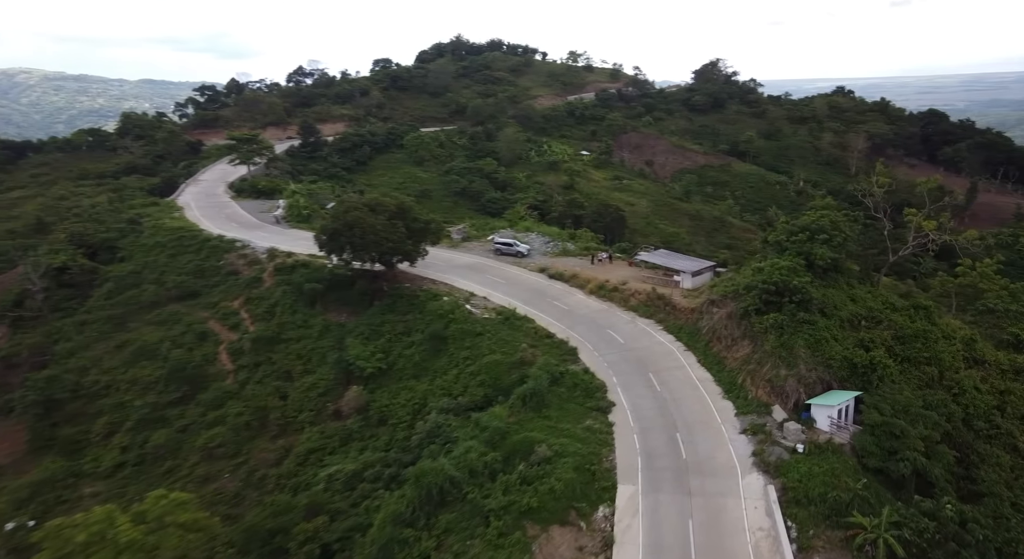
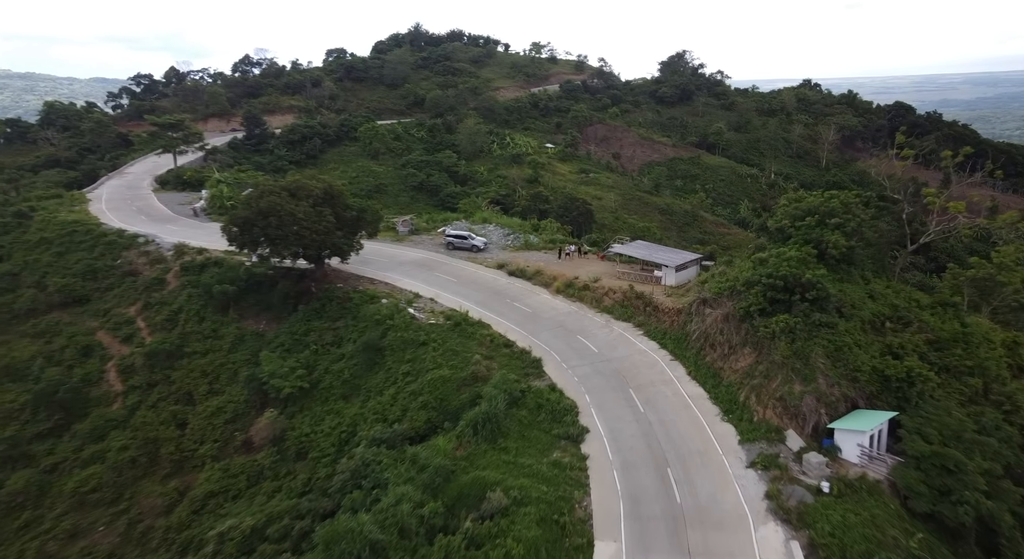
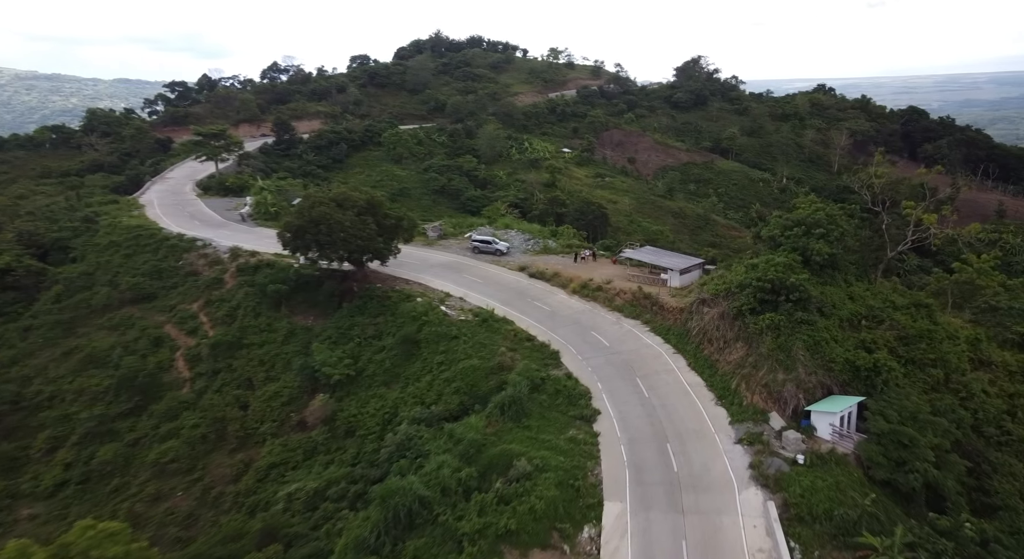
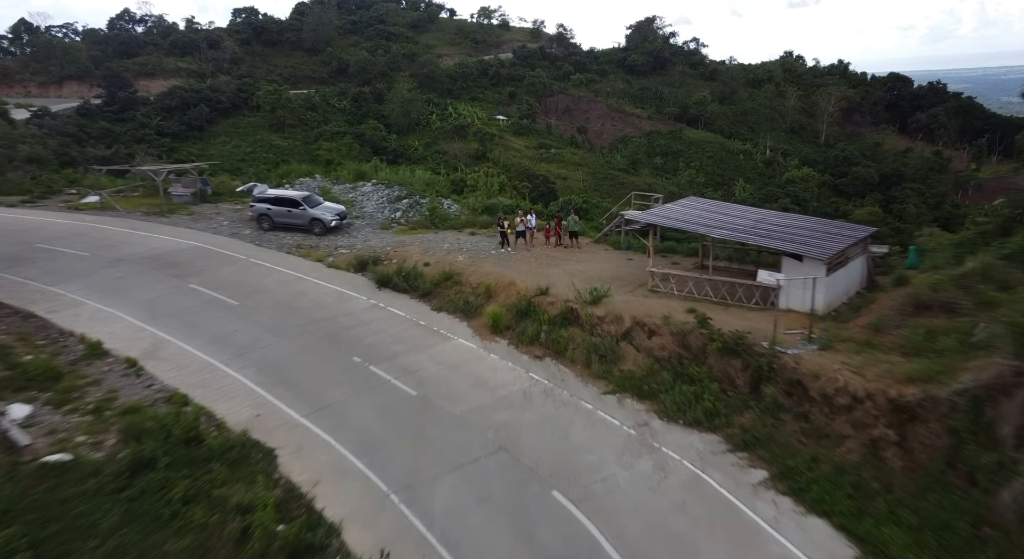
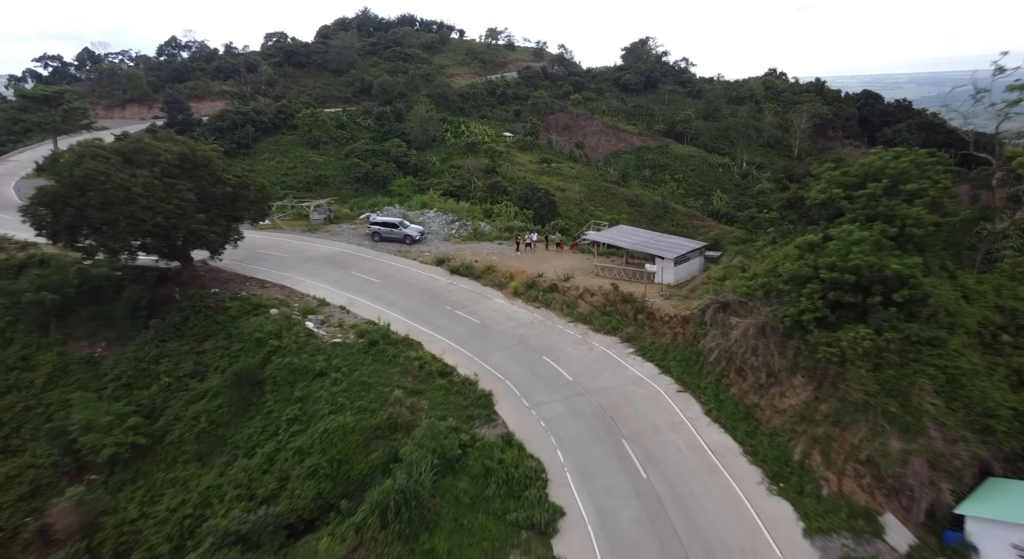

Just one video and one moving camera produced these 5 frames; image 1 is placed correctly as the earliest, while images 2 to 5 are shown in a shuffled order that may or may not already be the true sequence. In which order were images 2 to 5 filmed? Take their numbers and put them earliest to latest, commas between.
3, 2, 5, 4
